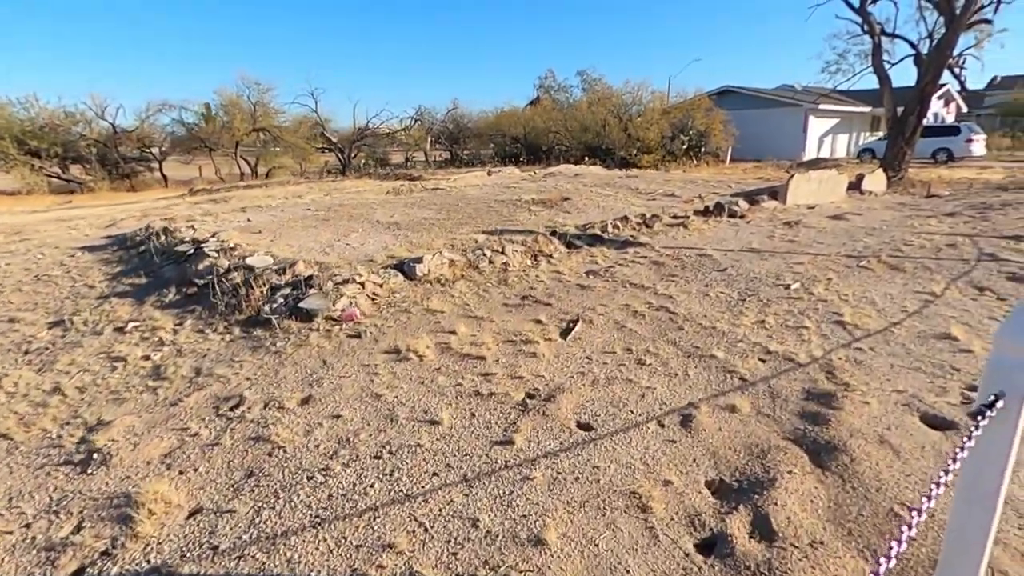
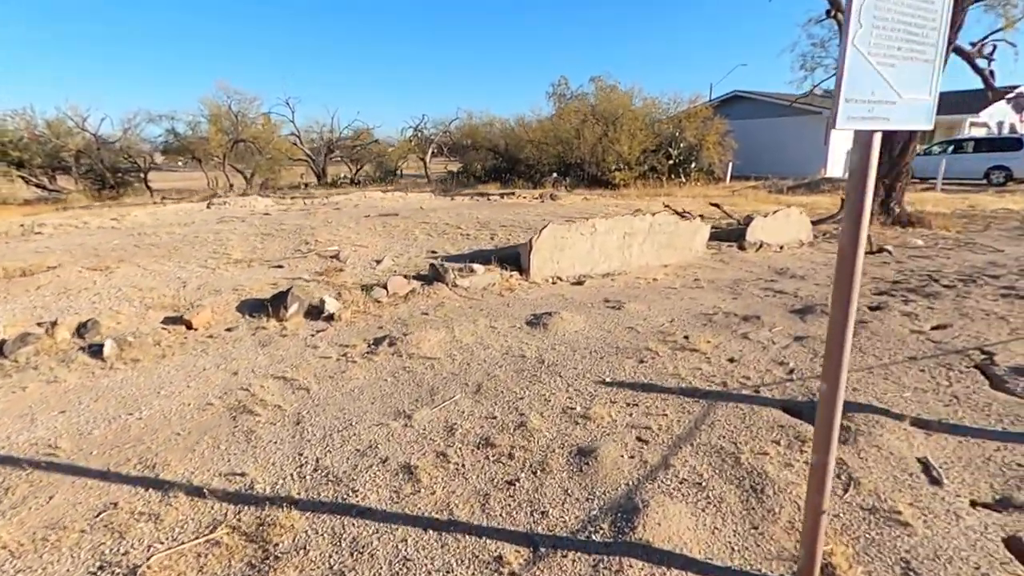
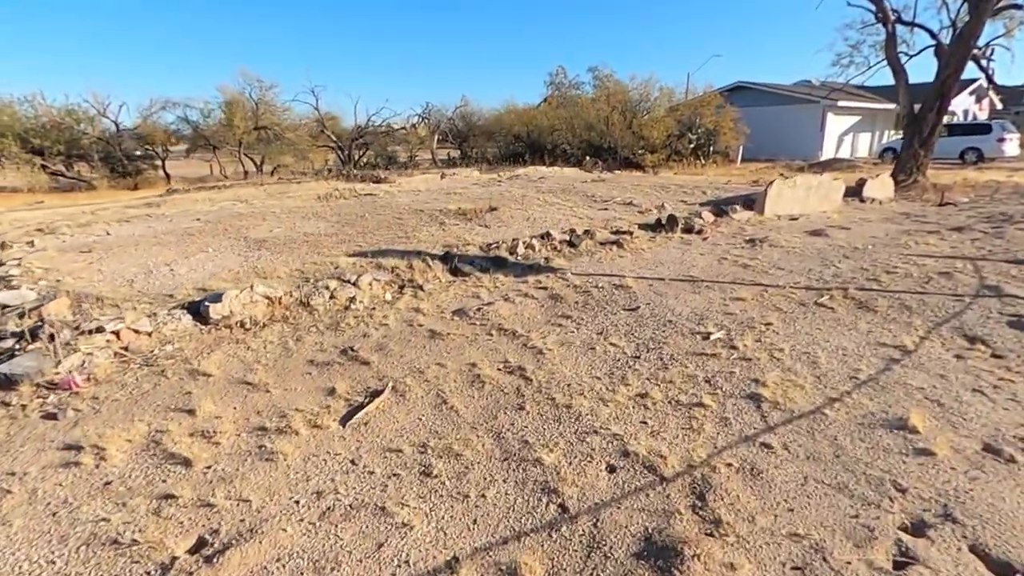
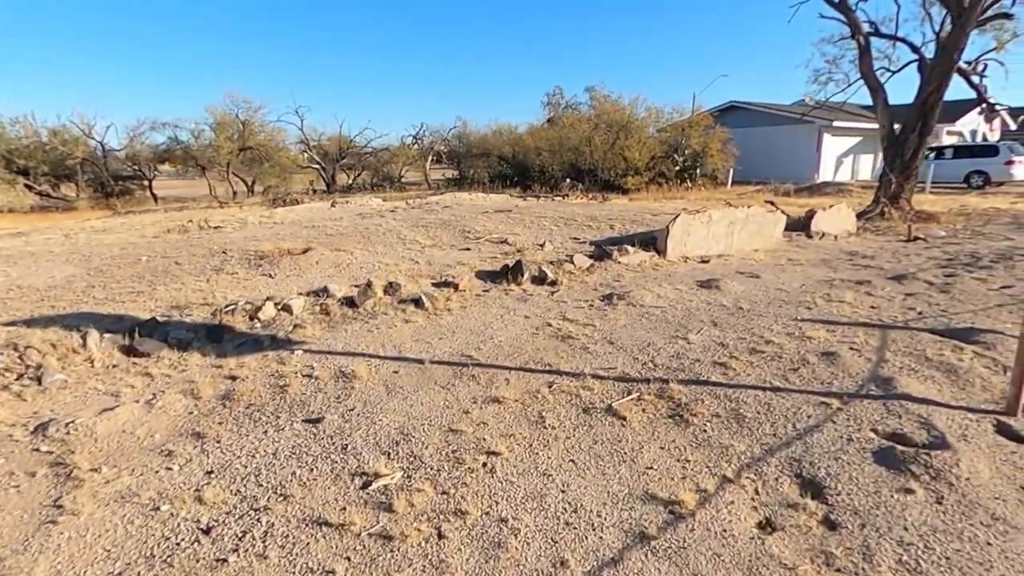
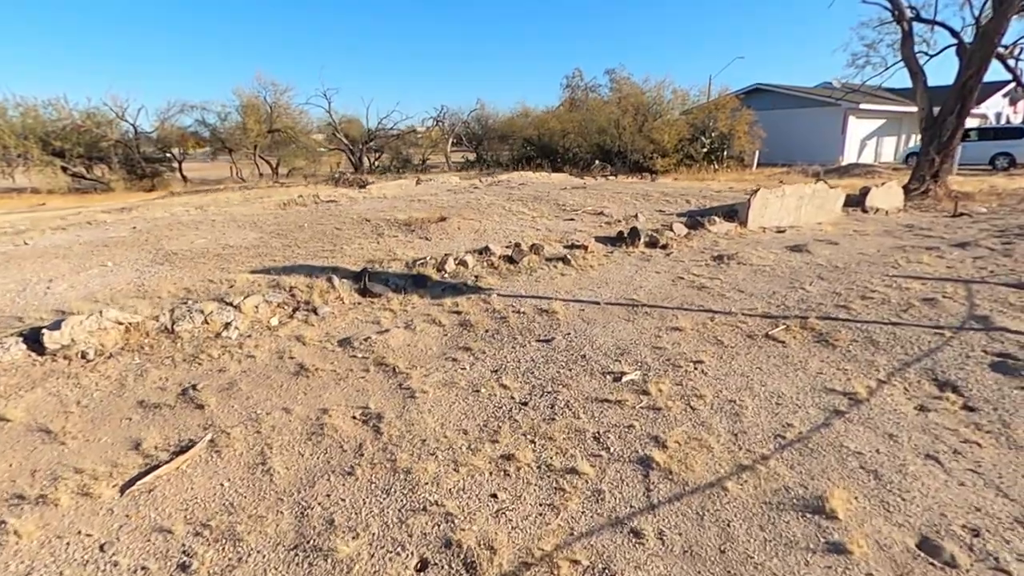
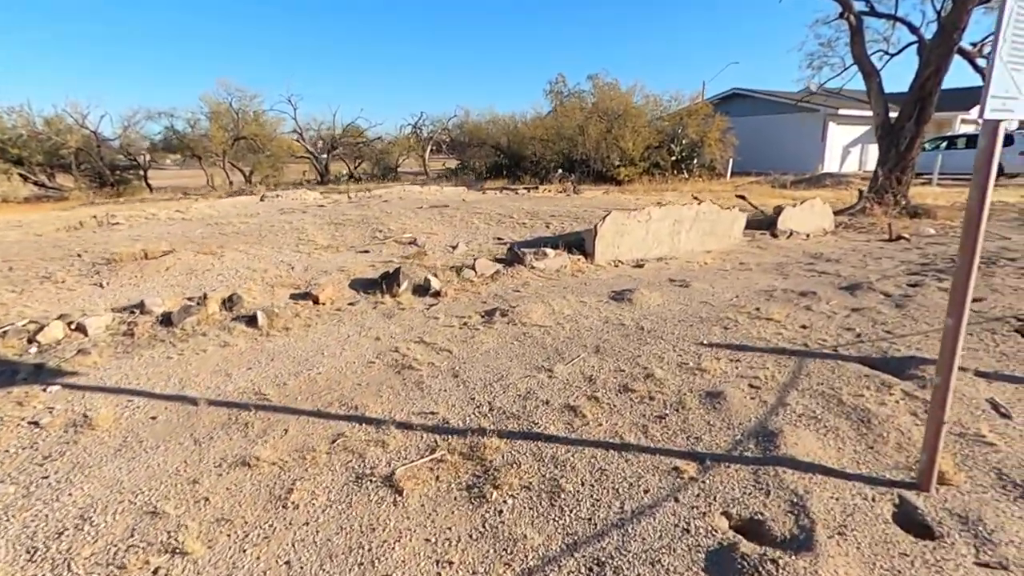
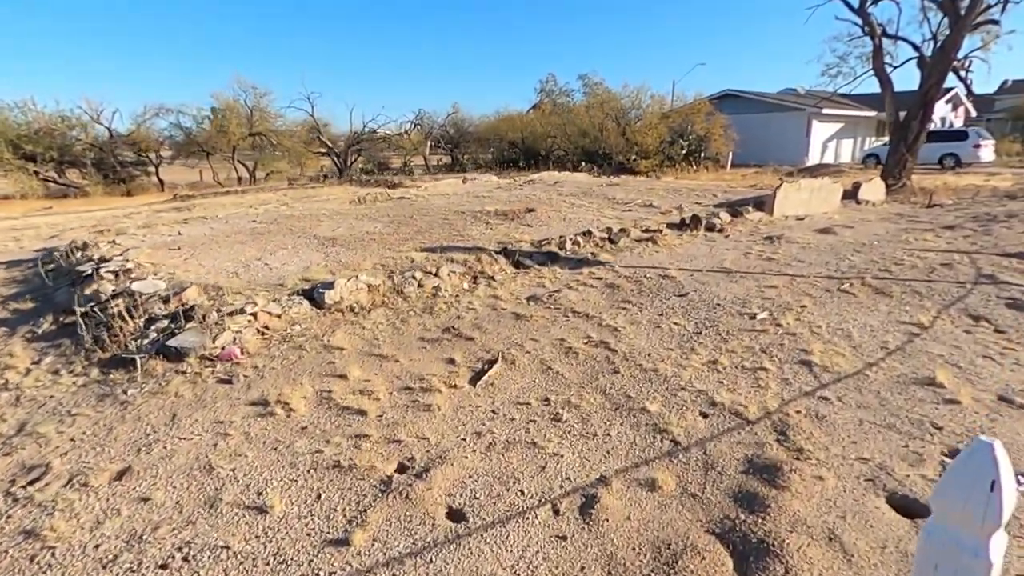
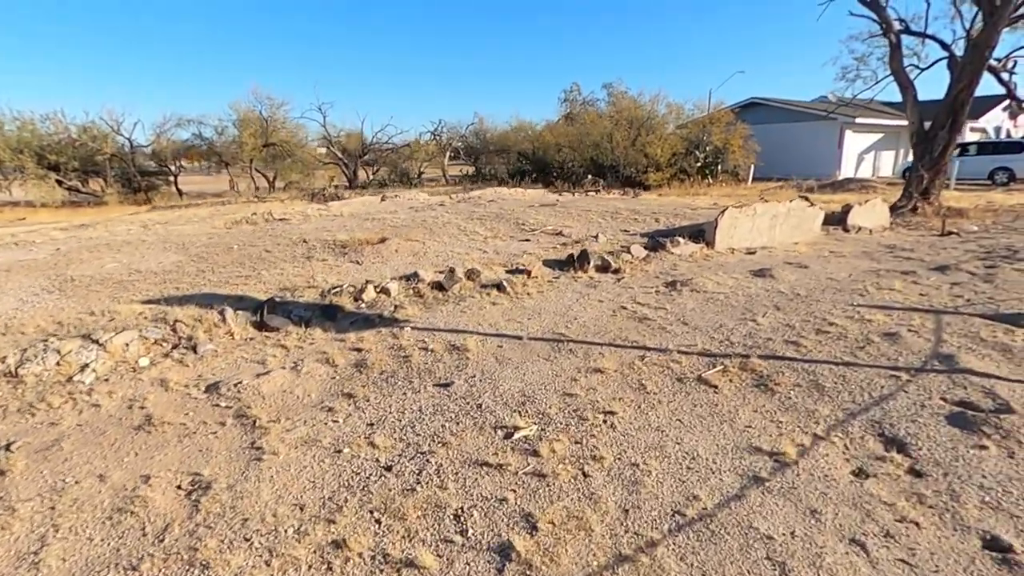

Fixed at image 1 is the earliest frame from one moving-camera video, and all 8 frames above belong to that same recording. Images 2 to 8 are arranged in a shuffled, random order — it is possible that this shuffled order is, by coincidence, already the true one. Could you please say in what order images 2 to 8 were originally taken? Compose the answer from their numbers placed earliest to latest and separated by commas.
7, 3, 5, 8, 4, 6, 2
